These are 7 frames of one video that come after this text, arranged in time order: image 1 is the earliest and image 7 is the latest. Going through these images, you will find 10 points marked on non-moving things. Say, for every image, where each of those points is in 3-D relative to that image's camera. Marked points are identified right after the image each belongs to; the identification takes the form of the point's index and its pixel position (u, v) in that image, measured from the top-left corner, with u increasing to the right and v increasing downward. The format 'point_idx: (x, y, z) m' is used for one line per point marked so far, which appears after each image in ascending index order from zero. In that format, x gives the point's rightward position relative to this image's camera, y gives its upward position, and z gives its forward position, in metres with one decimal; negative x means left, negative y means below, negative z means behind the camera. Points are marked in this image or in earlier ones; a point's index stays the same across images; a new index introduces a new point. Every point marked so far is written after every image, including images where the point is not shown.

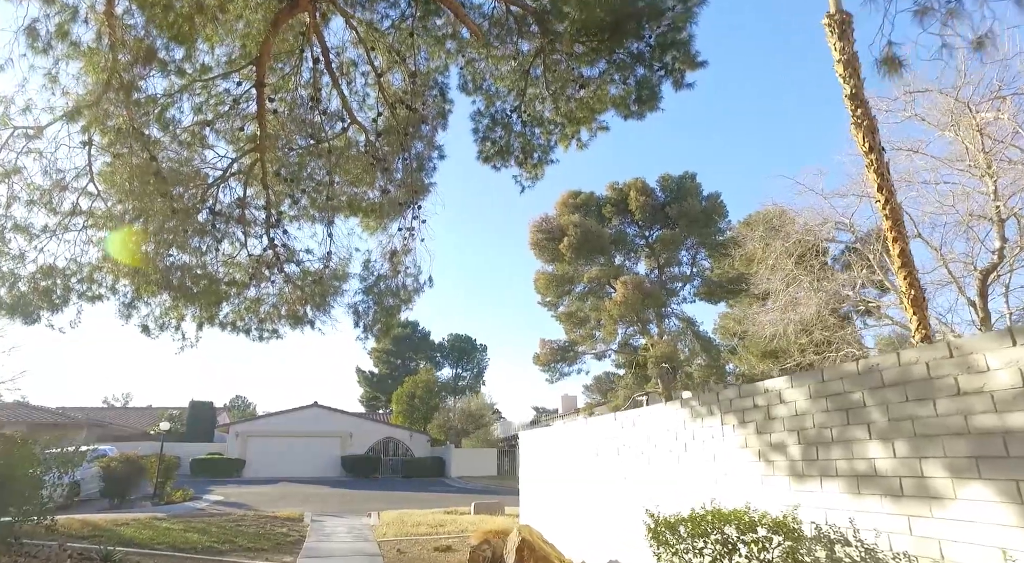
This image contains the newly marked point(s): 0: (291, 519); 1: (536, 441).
0: (-4.1, -4.5, +11.1) m
1: (+0.3, -2.3, +8.8) m
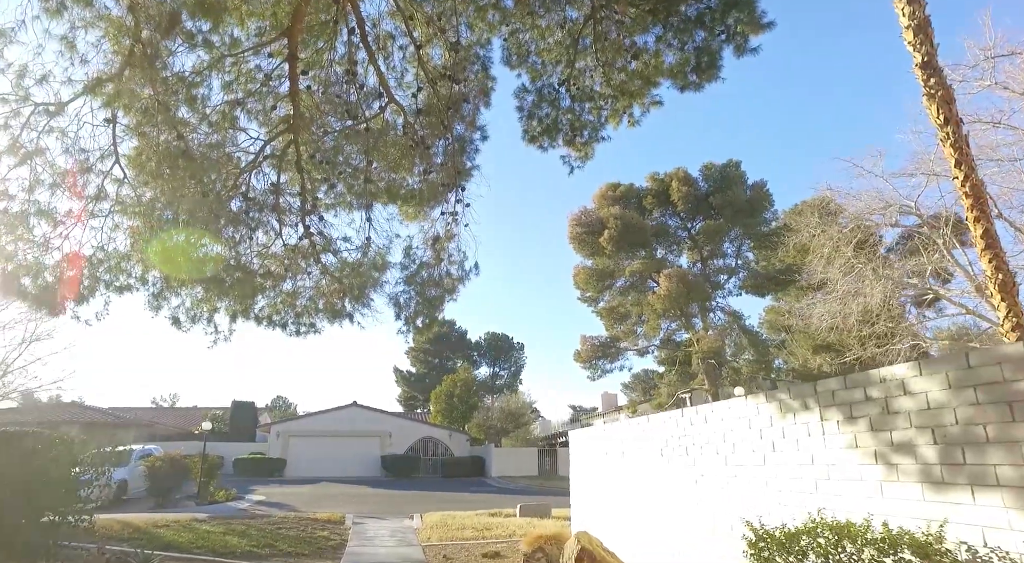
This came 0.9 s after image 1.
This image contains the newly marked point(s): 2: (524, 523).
0: (-3.3, -4.4, +10.8) m
1: (+1.0, -2.2, +8.3) m
2: (+0.2, -4.2, +10.4) m
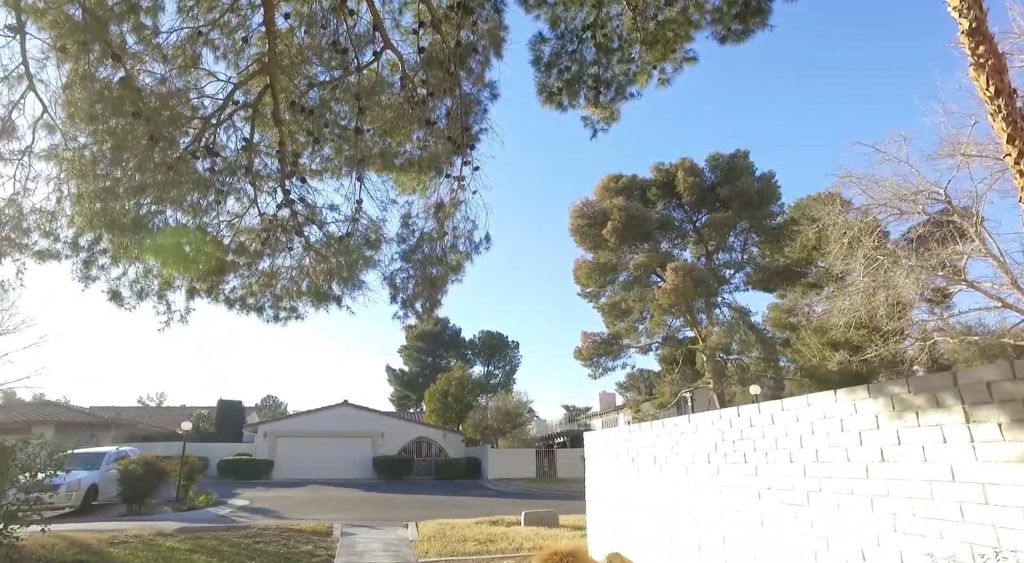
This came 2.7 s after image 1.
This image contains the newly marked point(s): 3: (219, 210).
0: (-3.2, -4.2, +9.8) m
1: (+1.2, -1.9, +7.3) m
2: (+0.3, -4.0, +9.4) m
3: (-2.7, +0.7, +5.5) m
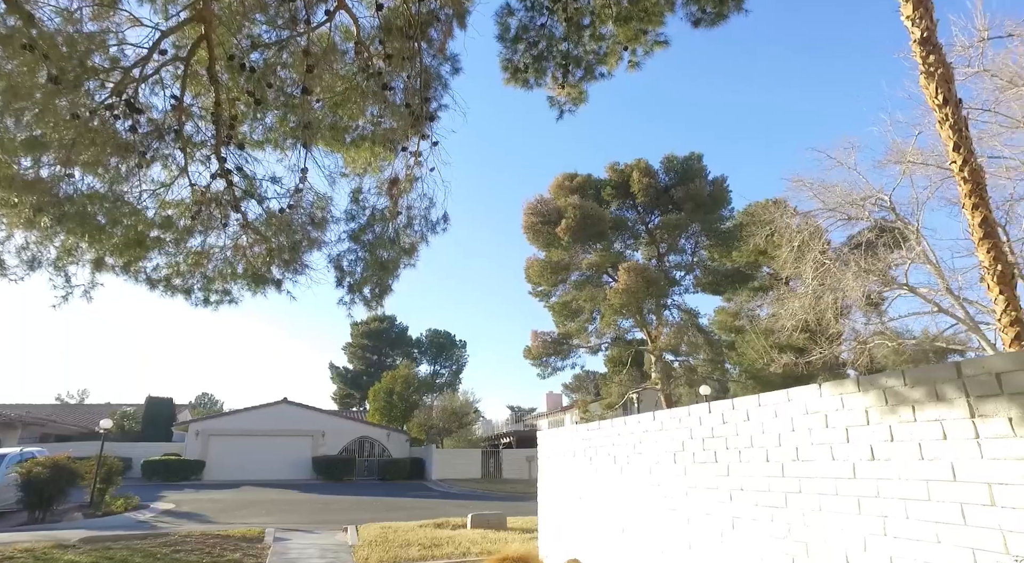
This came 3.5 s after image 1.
0: (-4.0, -3.9, +9.1) m
1: (+0.6, -1.8, +7.0) m
2: (-0.5, -3.9, +9.0) m
3: (-3.1, +0.9, +4.9) m
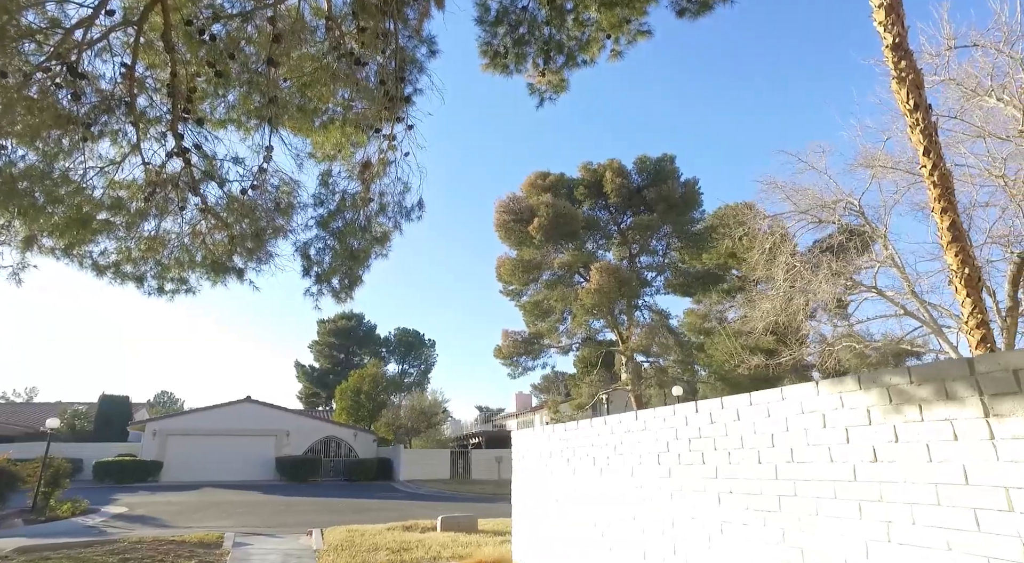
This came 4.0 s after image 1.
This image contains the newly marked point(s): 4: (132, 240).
0: (-4.4, -3.8, +8.6) m
1: (+0.3, -1.8, +6.8) m
2: (-0.9, -3.8, +8.7) m
3: (-3.2, +1.0, +4.5) m
4: (-3.3, +0.4, +5.1) m
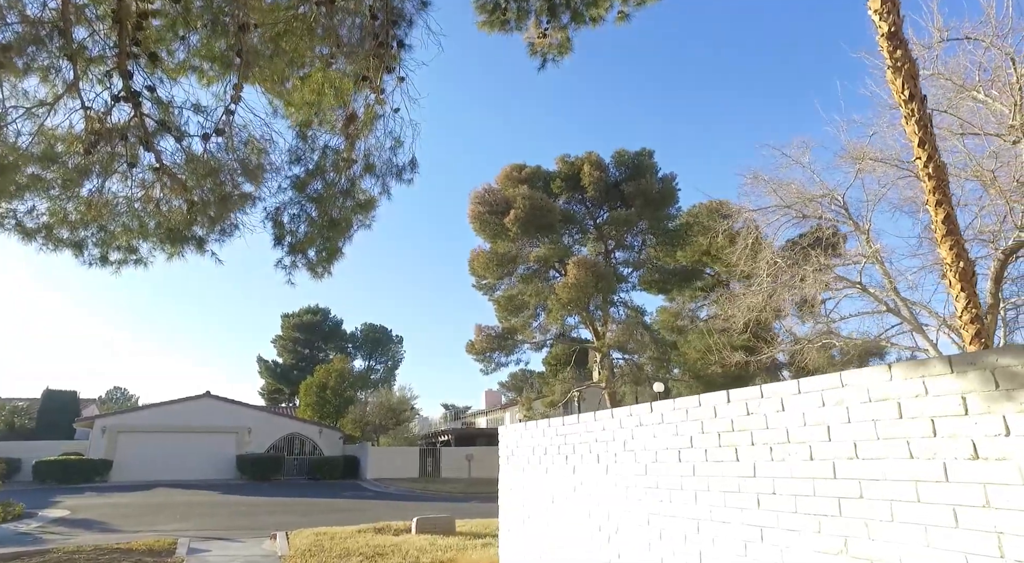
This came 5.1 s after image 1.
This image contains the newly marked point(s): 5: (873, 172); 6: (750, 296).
0: (-4.7, -3.5, +7.8) m
1: (+0.2, -1.6, +6.2) m
2: (-1.2, -3.6, +8.1) m
3: (-3.2, +1.2, +3.8) m
4: (-3.3, +0.6, +4.4) m
5: (+8.0, +2.4, +13.1) m
6: (+6.0, -0.4, +14.9) m
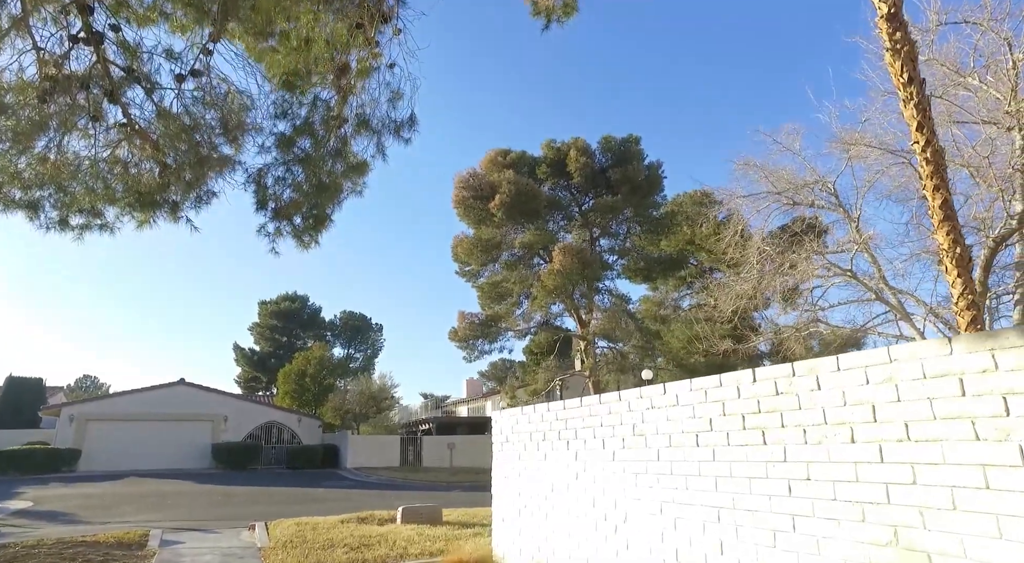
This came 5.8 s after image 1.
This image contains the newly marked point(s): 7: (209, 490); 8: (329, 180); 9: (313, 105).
0: (-4.8, -3.3, +7.4) m
1: (+0.1, -1.4, +5.9) m
2: (-1.3, -3.3, +7.8) m
3: (-3.1, +1.4, +3.3) m
4: (-3.2, +0.8, +3.9) m
5: (+7.7, +2.7, +13.0) m
6: (+5.6, 0.0, +14.8) m
7: (-8.8, -6.0, +17.2) m
8: (-1.4, +0.7, +4.3) m
9: (-1.5, +1.1, +4.2) m
